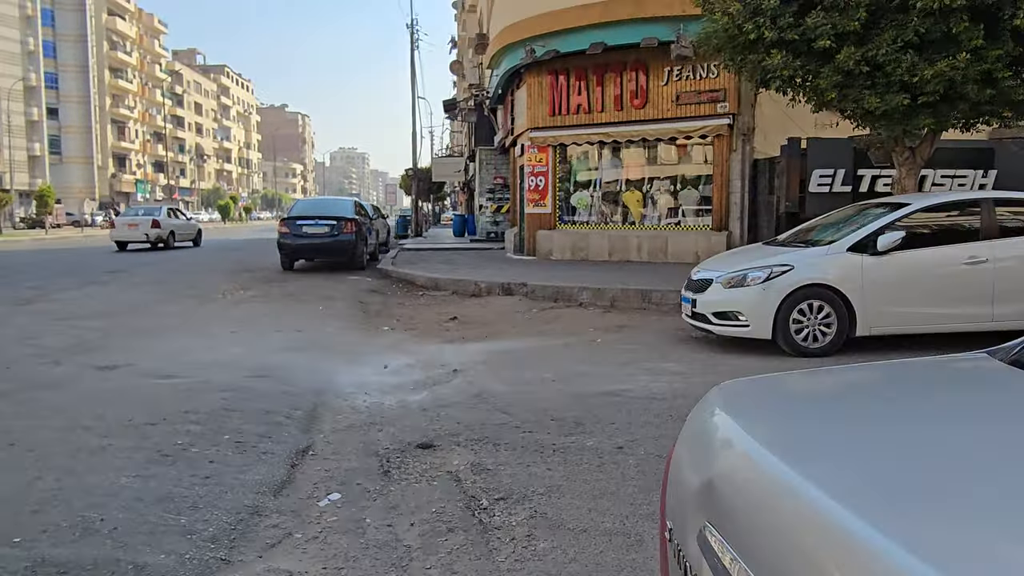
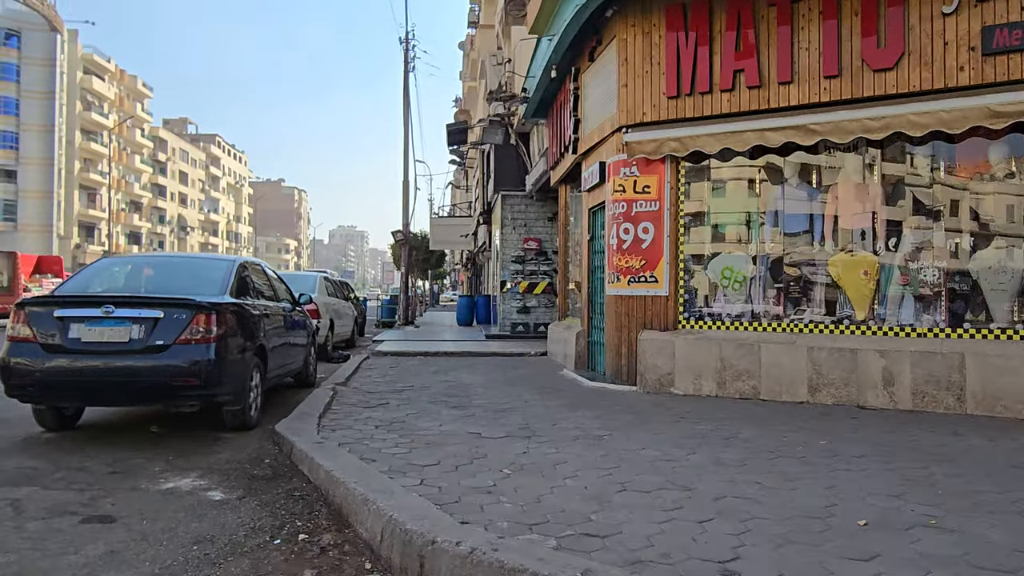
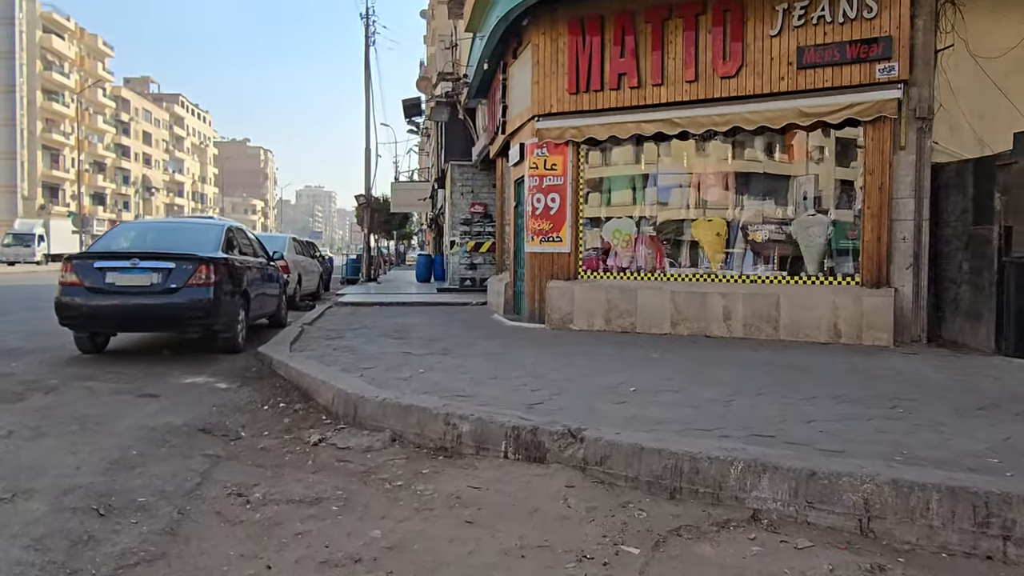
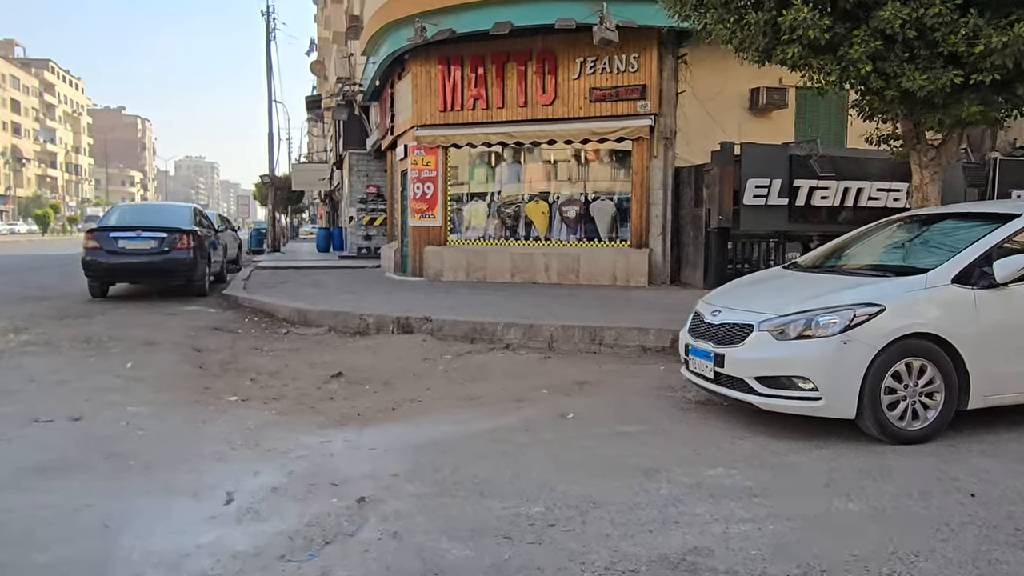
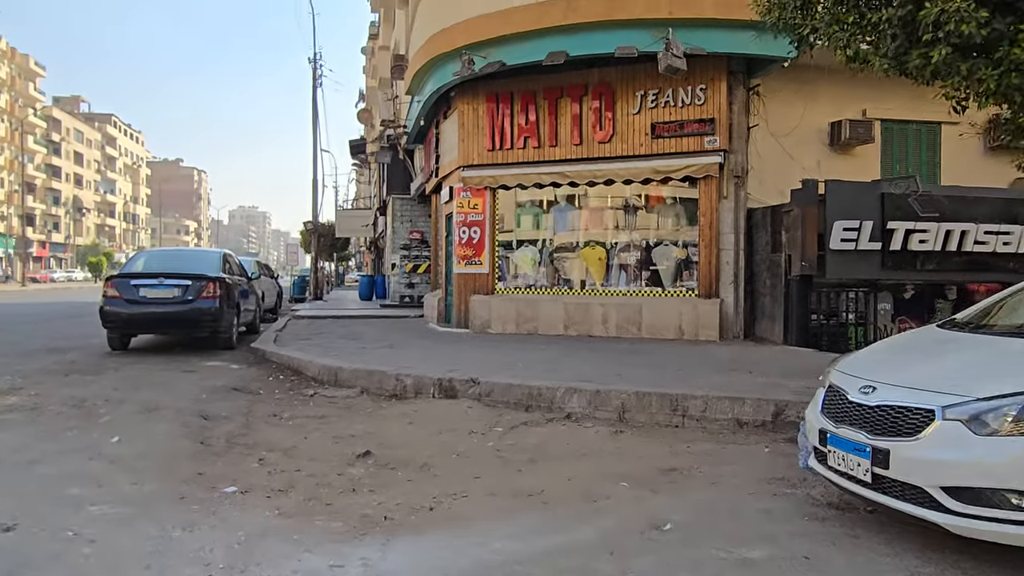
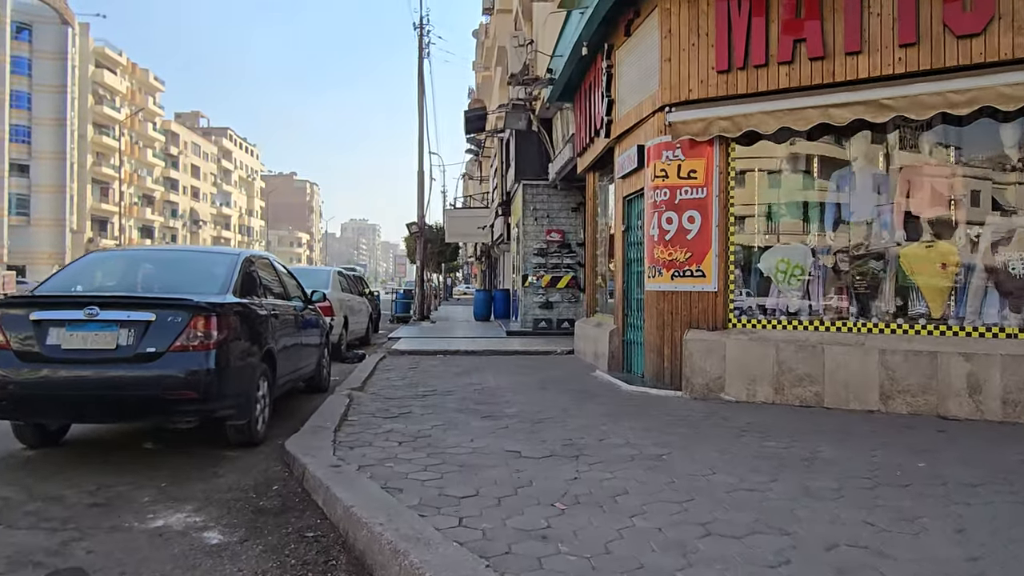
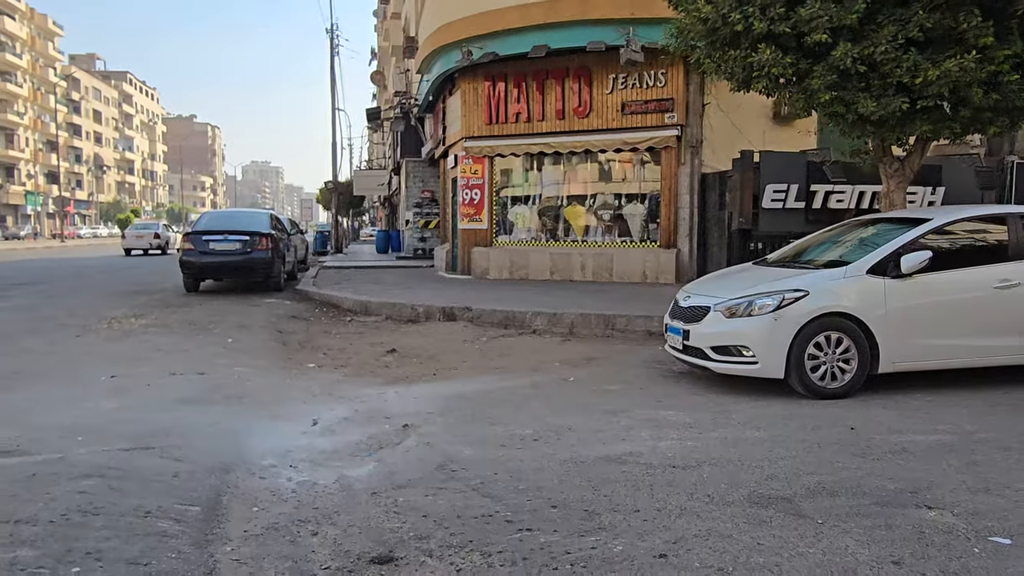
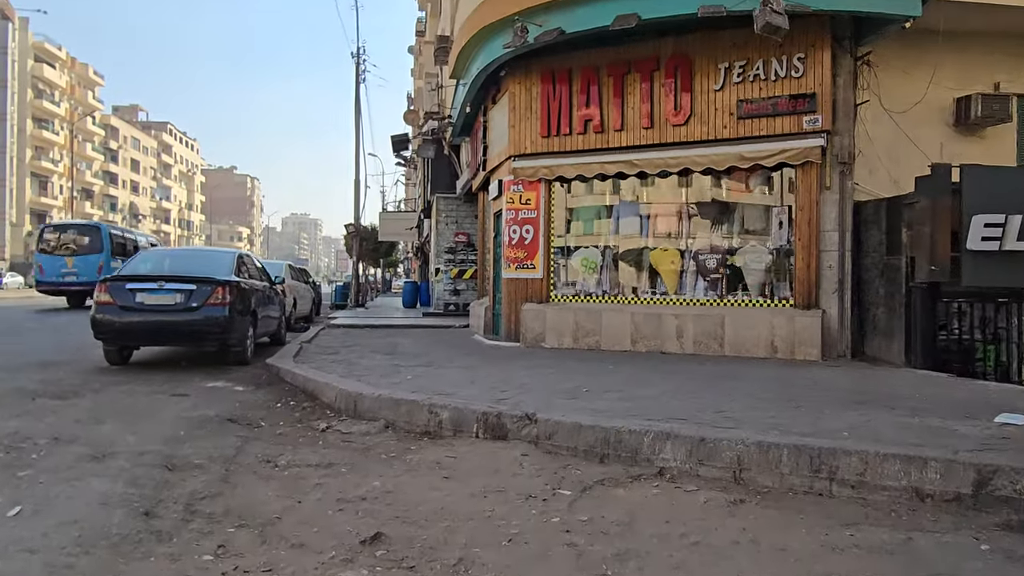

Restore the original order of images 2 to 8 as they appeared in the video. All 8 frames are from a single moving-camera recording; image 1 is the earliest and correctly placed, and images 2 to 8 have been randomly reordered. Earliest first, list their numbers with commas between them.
7, 4, 5, 8, 3, 2, 6
